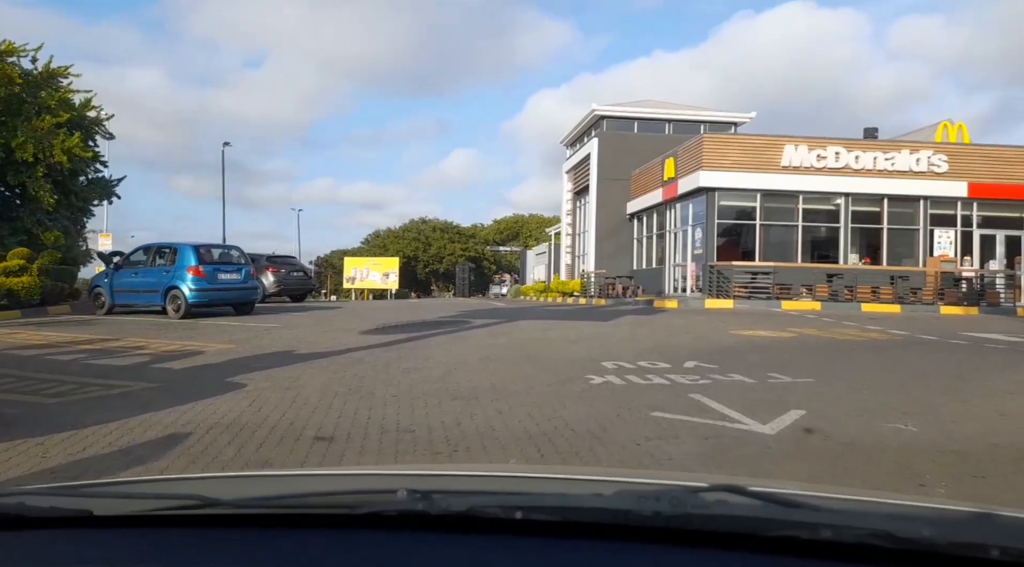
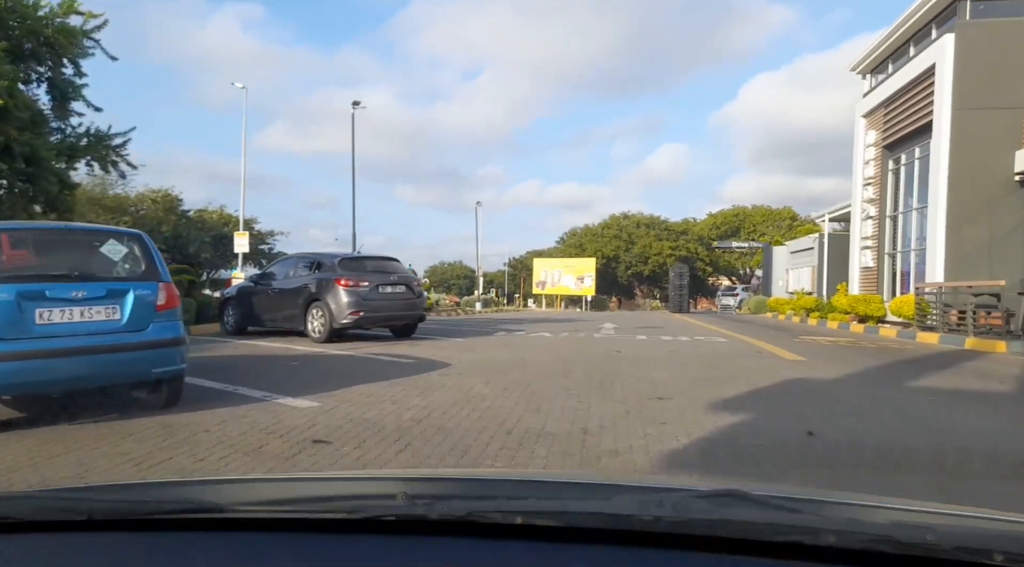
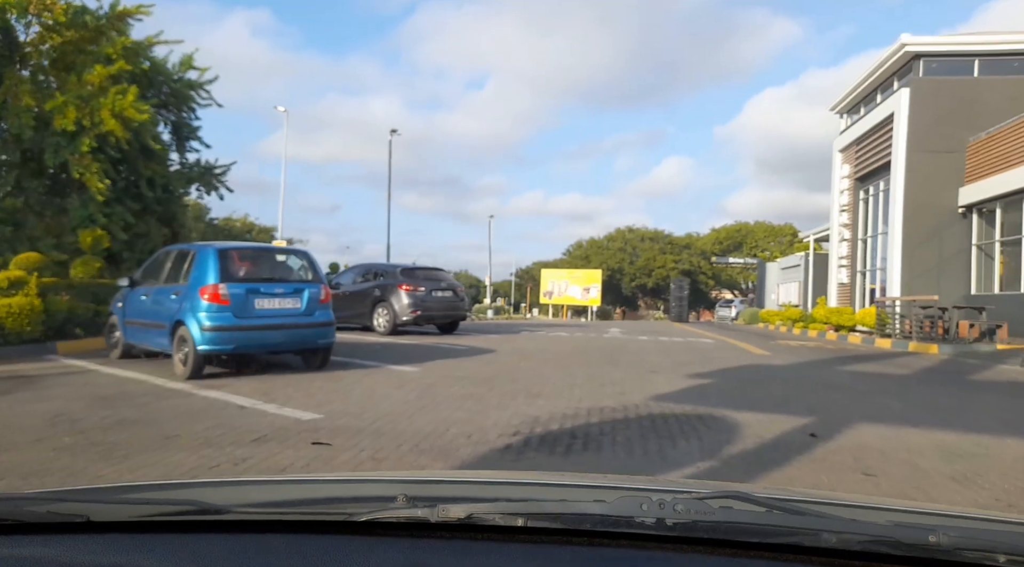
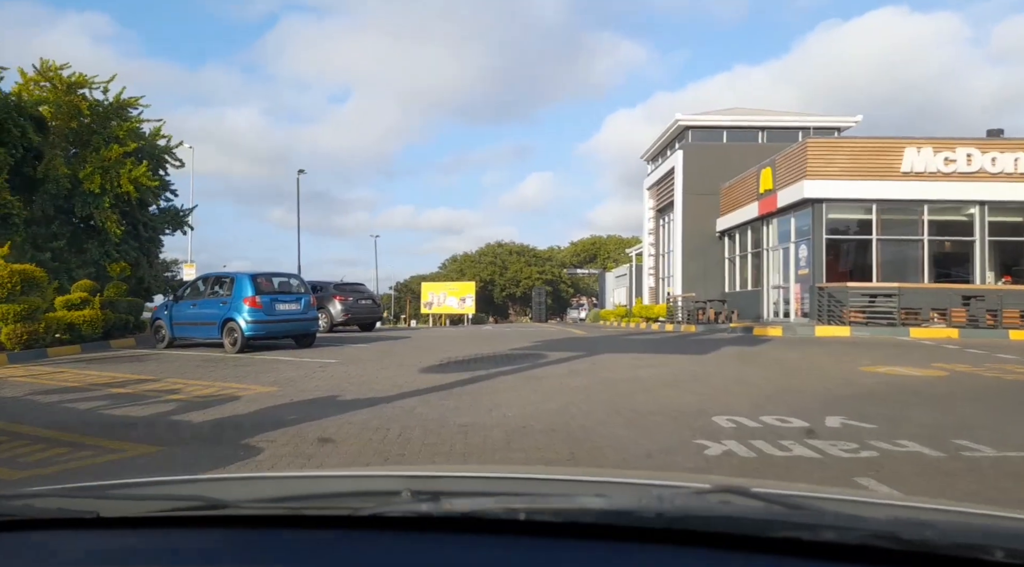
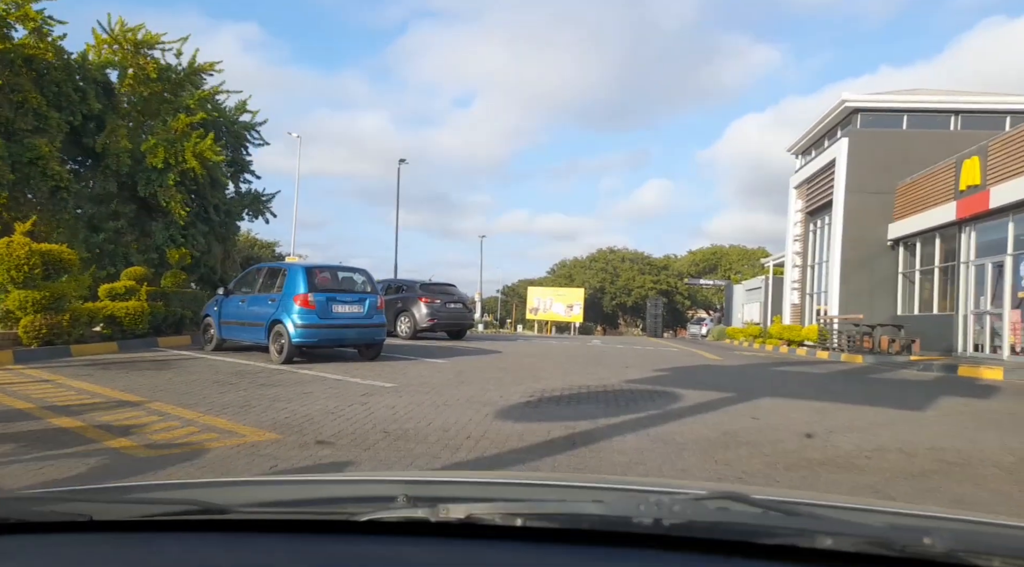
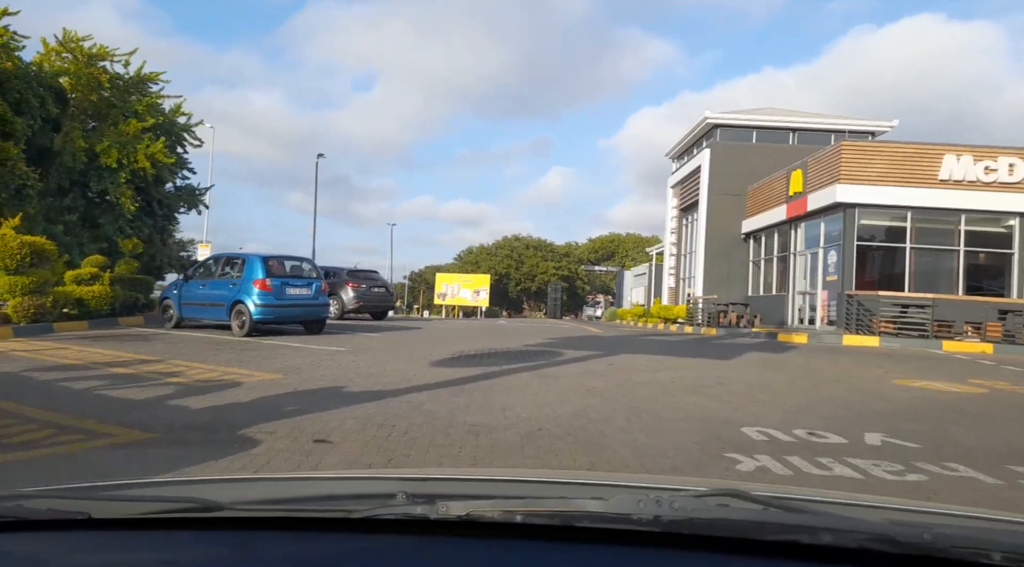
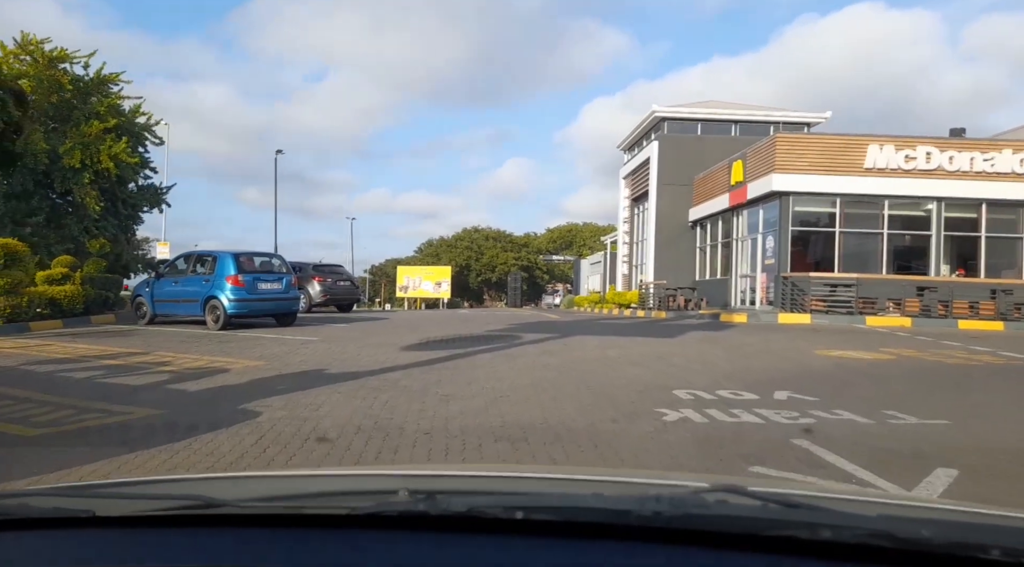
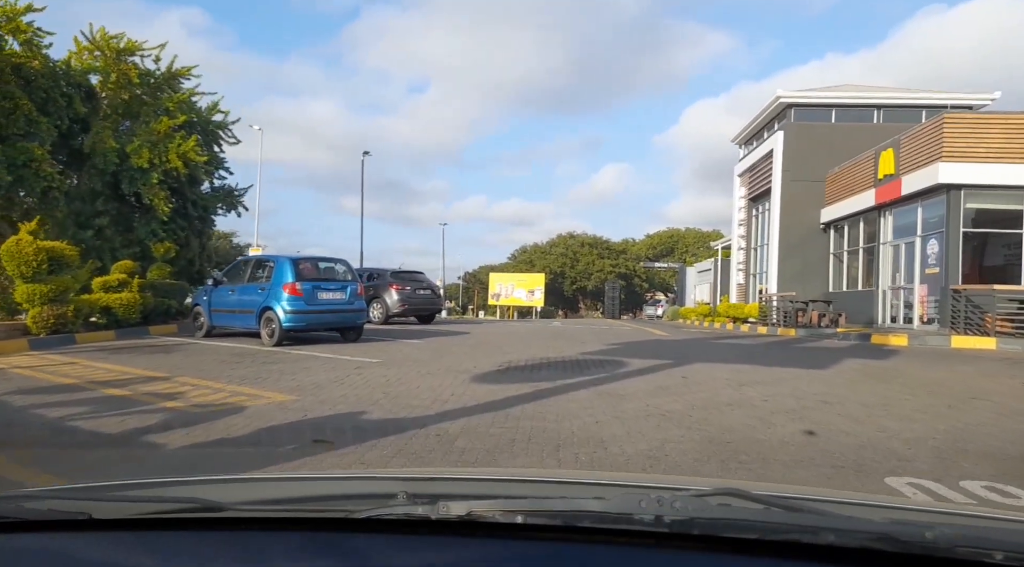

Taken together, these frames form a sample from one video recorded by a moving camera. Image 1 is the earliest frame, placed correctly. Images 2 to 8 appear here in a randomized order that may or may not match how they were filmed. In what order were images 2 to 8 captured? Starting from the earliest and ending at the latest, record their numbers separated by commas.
7, 4, 6, 8, 5, 3, 2
